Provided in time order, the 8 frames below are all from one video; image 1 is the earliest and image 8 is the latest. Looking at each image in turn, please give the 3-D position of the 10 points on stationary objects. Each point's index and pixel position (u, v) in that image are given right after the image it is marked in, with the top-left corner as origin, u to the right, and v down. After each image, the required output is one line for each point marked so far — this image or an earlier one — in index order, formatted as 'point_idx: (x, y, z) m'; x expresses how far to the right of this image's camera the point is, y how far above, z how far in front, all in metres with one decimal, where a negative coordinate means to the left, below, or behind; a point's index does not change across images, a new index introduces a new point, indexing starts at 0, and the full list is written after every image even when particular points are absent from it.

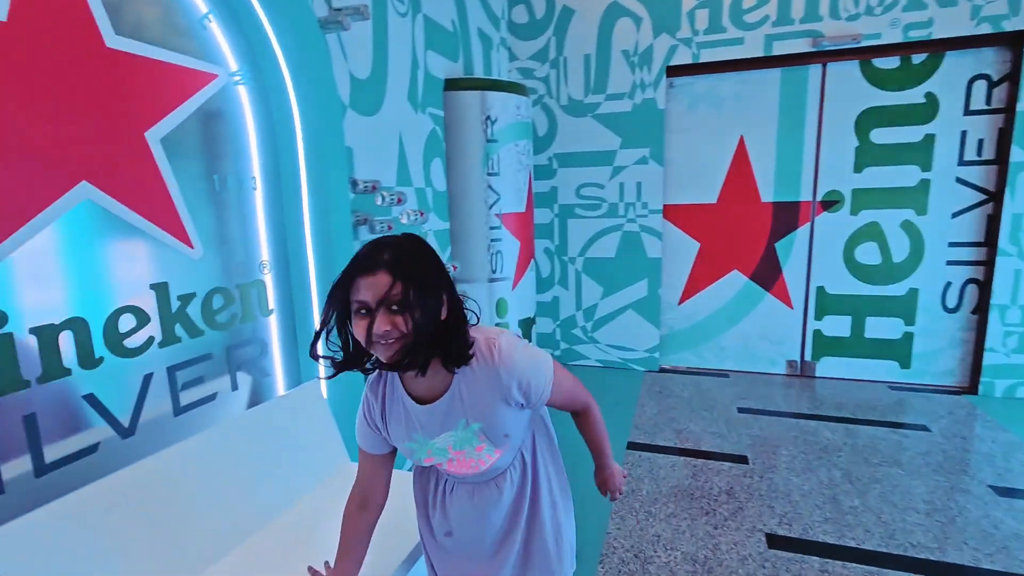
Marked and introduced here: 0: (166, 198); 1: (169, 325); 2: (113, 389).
0: (-0.9, +0.3, +1.5) m
1: (-1.0, -0.1, +1.5) m
2: (-1.0, -0.3, +1.3) m
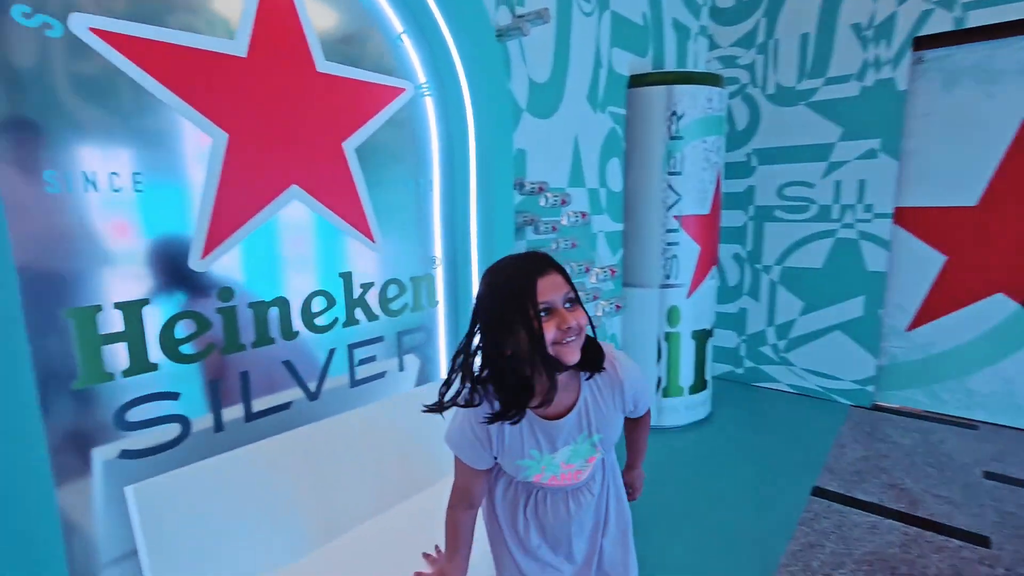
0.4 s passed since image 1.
0: (-0.5, +0.3, +1.7) m
1: (-0.5, -0.1, +1.7) m
2: (-0.6, -0.2, +1.6) m
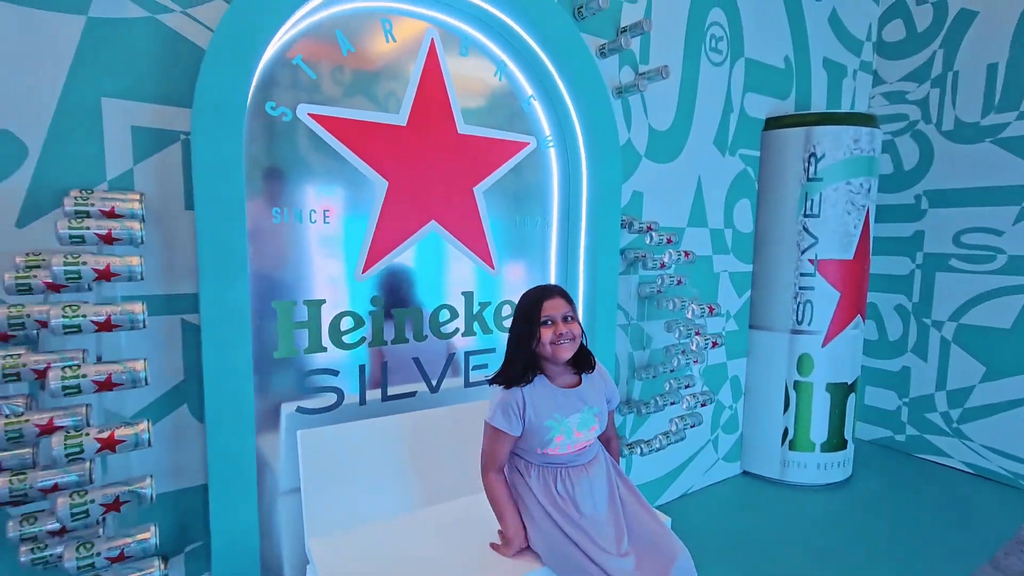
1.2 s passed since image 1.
0: (-0.1, +0.2, +2.1) m
1: (-0.2, -0.1, +2.1) m
2: (-0.3, -0.3, +2.0) m
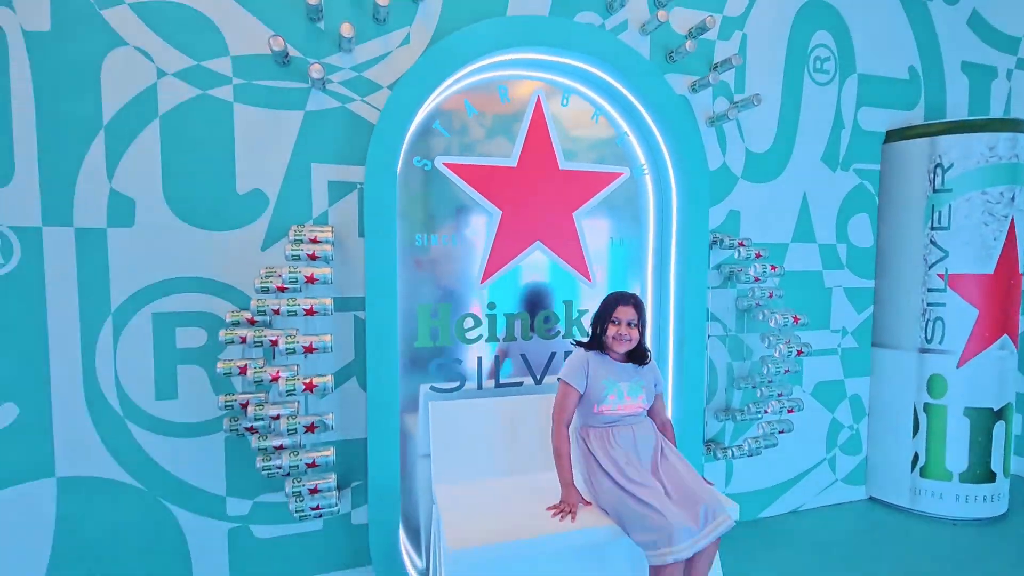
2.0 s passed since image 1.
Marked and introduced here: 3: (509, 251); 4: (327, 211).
0: (+0.3, +0.2, +2.4) m
1: (+0.3, -0.2, +2.5) m
2: (+0.1, -0.3, +2.4) m
3: (0.0, +0.2, +2.3) m
4: (-0.7, +0.3, +2.1) m
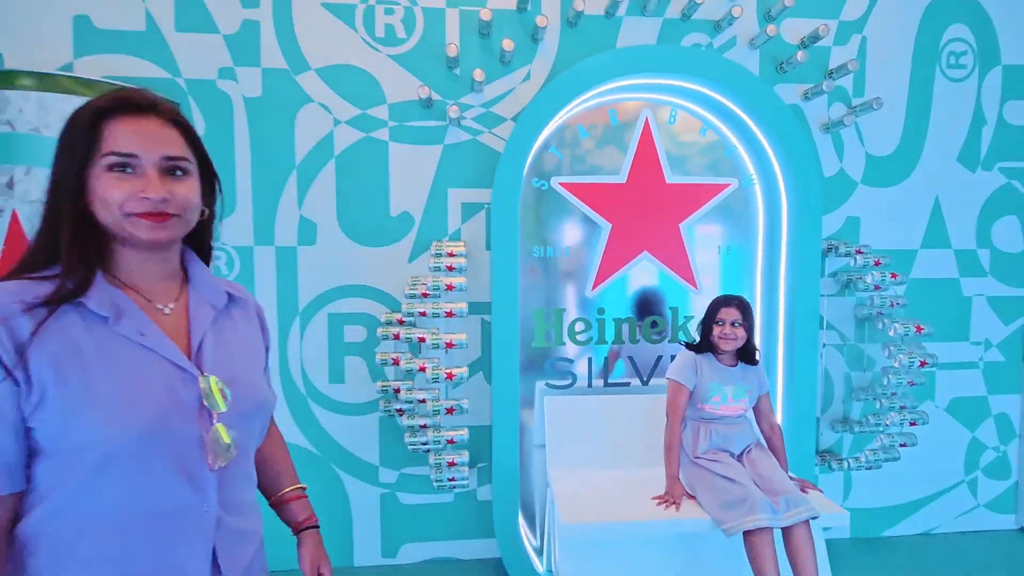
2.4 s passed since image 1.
0: (+0.9, +0.1, +2.6) m
1: (+0.8, -0.2, +2.6) m
2: (+0.6, -0.3, +2.6) m
3: (+0.5, +0.1, +2.5) m
4: (-0.2, +0.3, +2.4) m
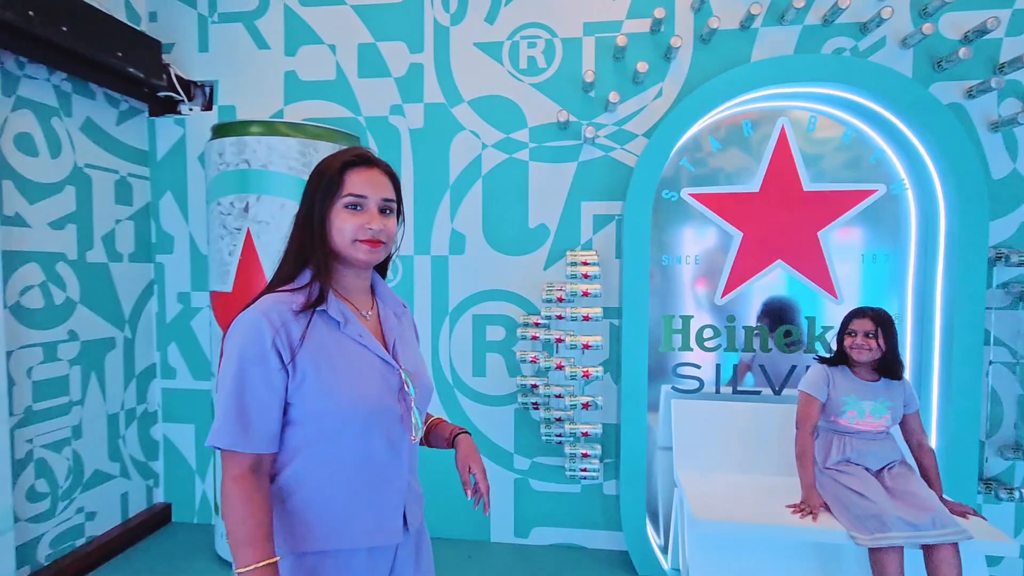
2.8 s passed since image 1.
0: (+1.5, +0.1, +2.5) m
1: (+1.5, -0.3, +2.5) m
2: (+1.3, -0.4, +2.6) m
3: (+1.2, +0.1, +2.6) m
4: (+0.4, +0.3, +2.6) m
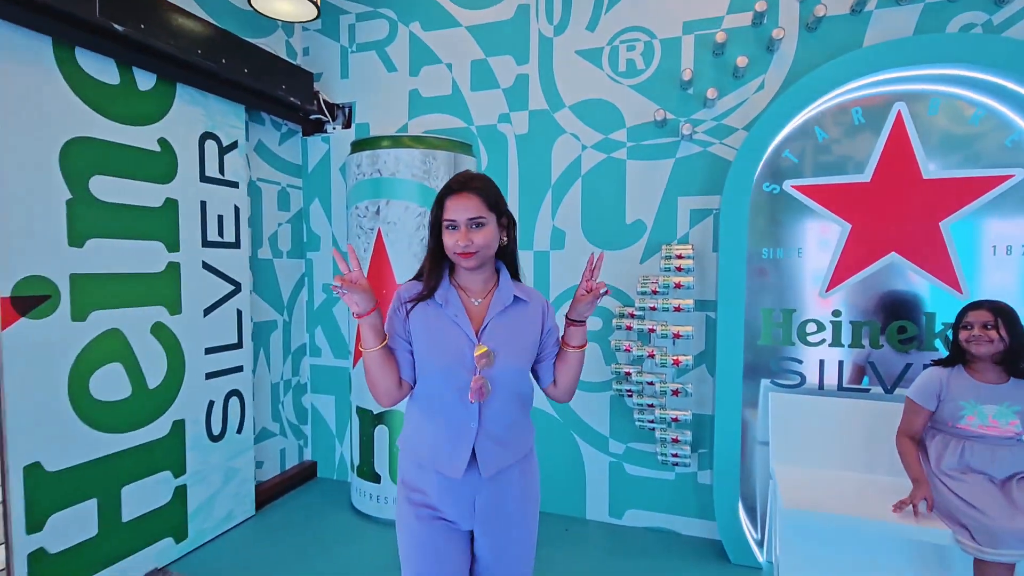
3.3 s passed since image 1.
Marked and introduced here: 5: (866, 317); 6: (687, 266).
0: (+2.0, +0.1, +2.3) m
1: (+2.0, -0.2, +2.4) m
2: (+1.8, -0.4, +2.5) m
3: (+1.7, +0.1, +2.5) m
4: (+0.9, +0.3, +2.7) m
5: (+1.7, -0.1, +2.5) m
6: (+0.9, +0.1, +2.5) m
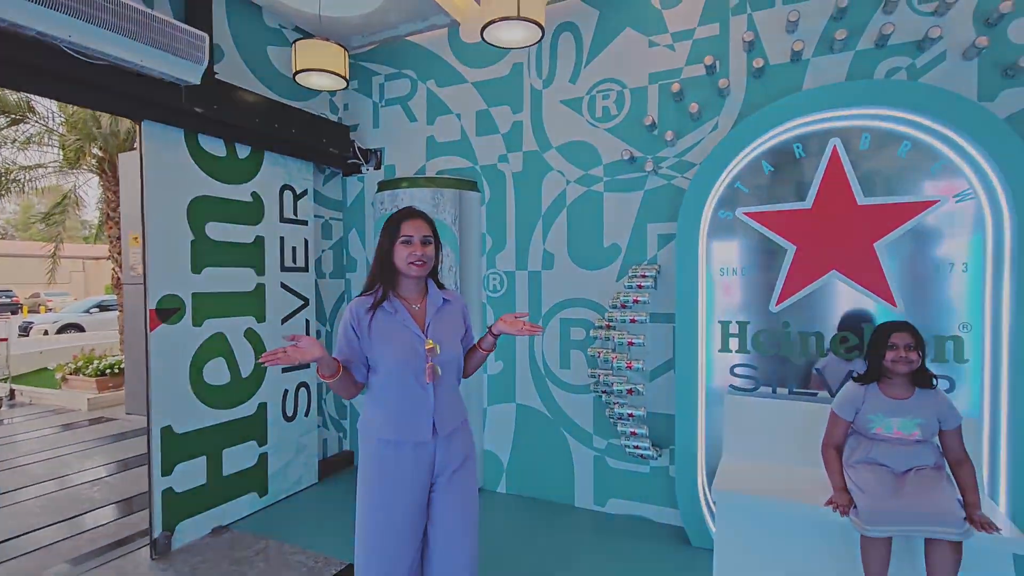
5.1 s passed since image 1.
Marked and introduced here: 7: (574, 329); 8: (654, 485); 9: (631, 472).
0: (+1.9, 0.0, +2.6) m
1: (+1.9, -0.3, +2.6) m
2: (+1.7, -0.4, +2.7) m
3: (+1.6, 0.0, +2.8) m
4: (+0.9, +0.2, +3.1) m
5: (+1.6, -0.2, +2.8) m
6: (+0.8, 0.0, +2.9) m
7: (+0.4, -0.3, +3.3) m
8: (+0.9, -1.2, +3.1) m
9: (+0.7, -1.1, +3.2) m
